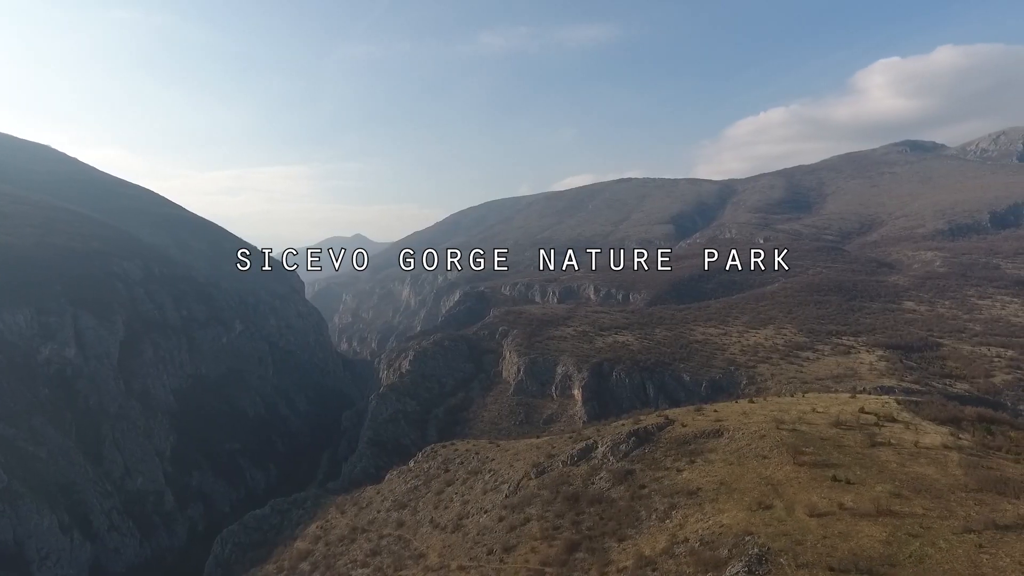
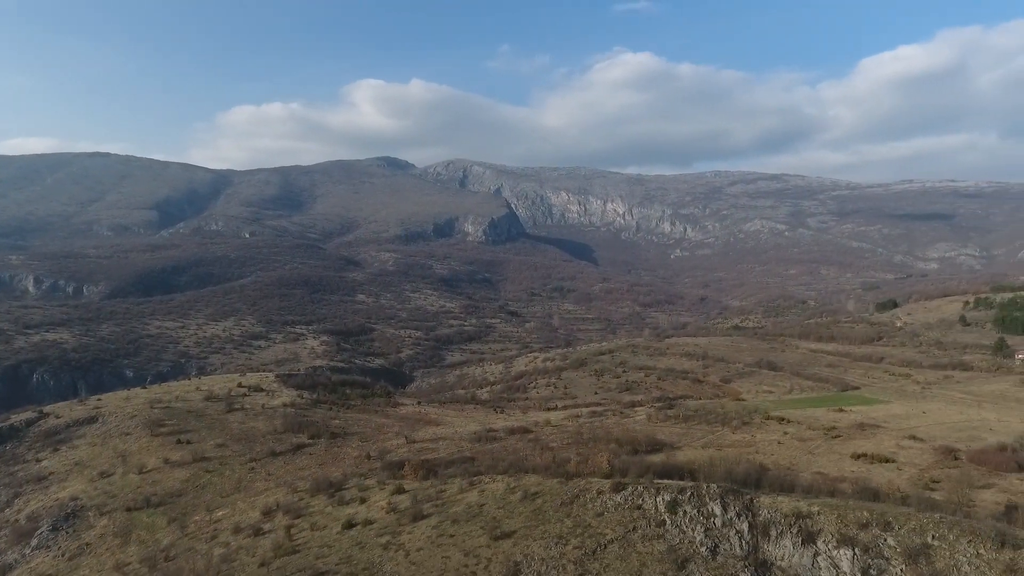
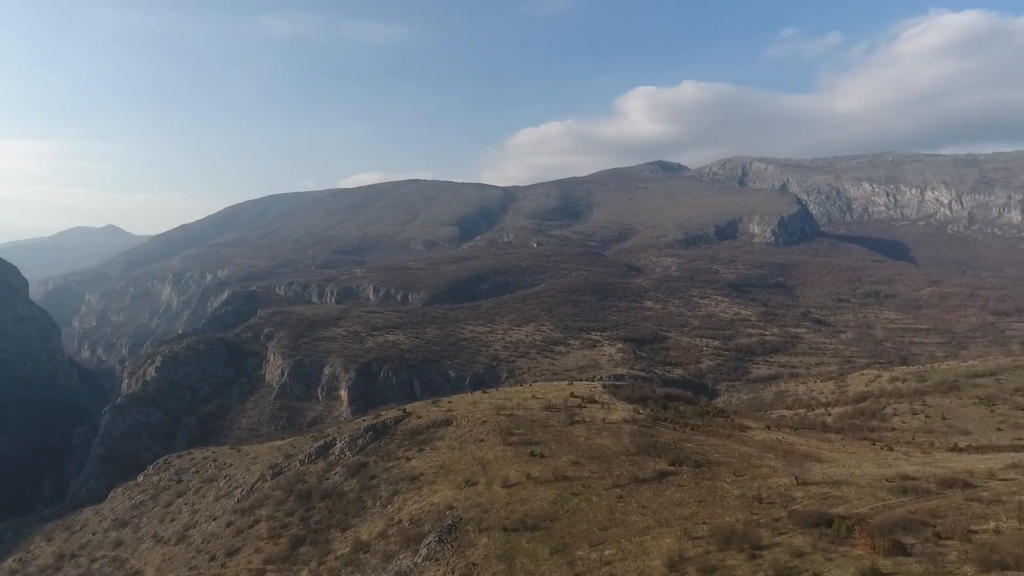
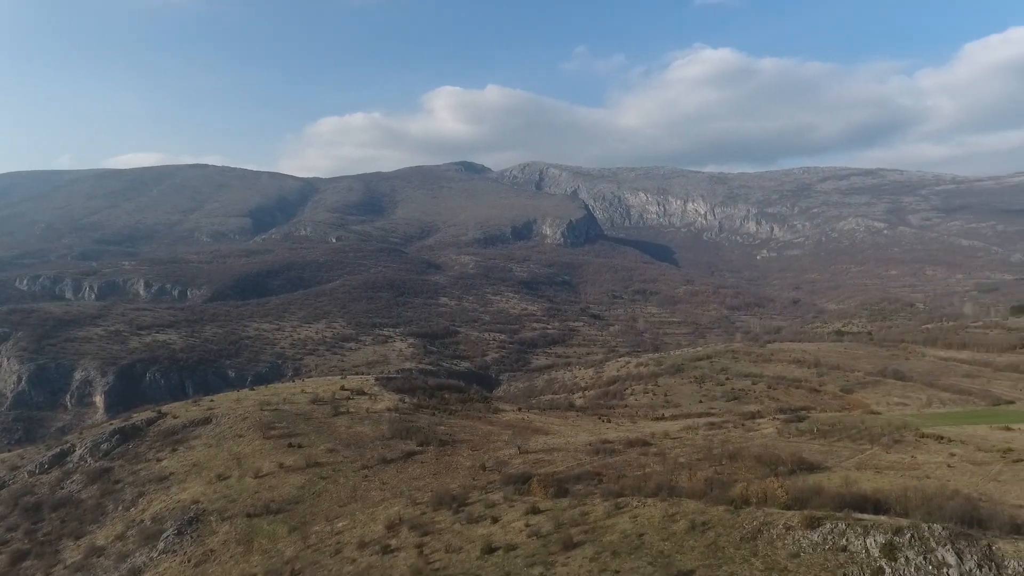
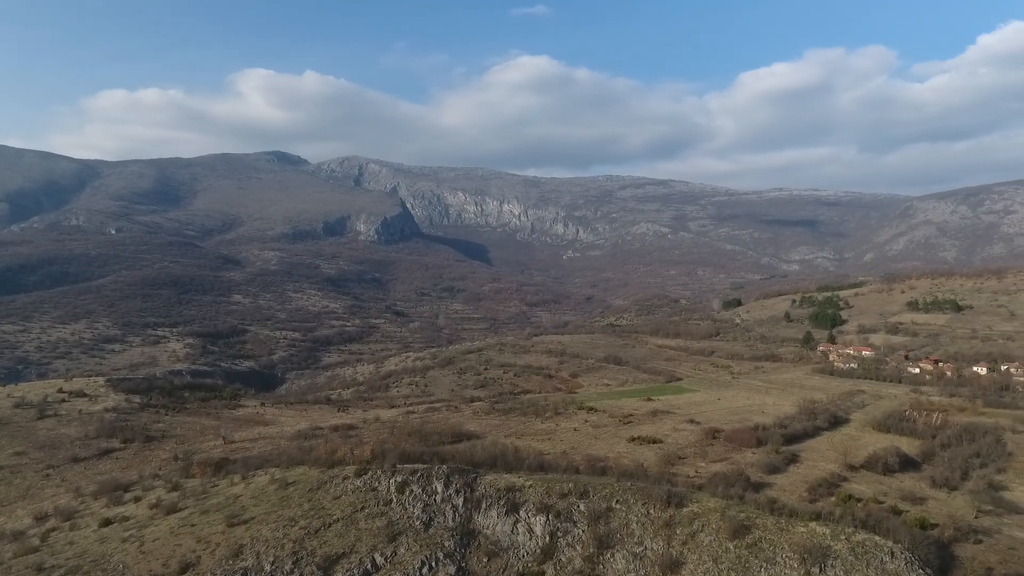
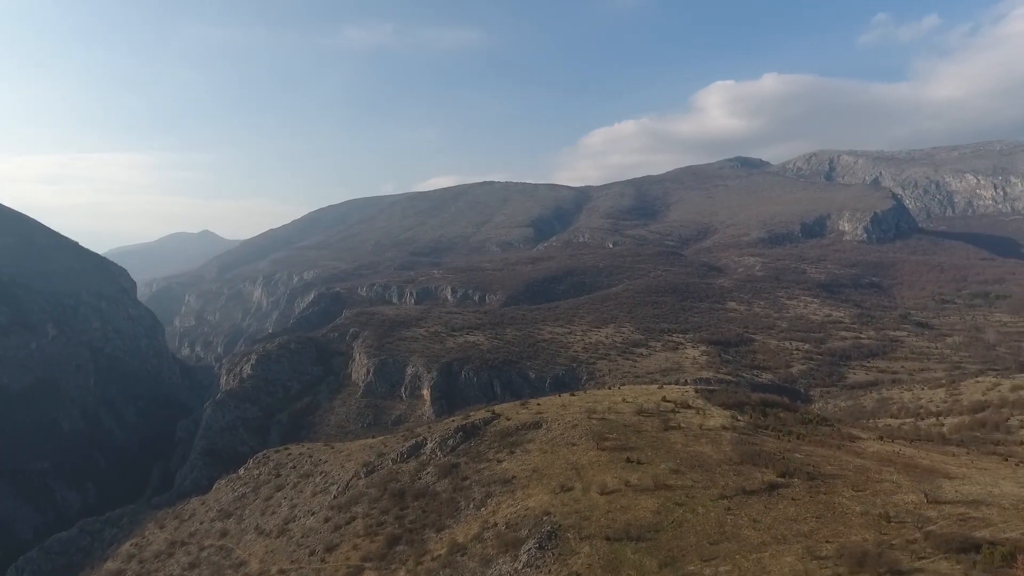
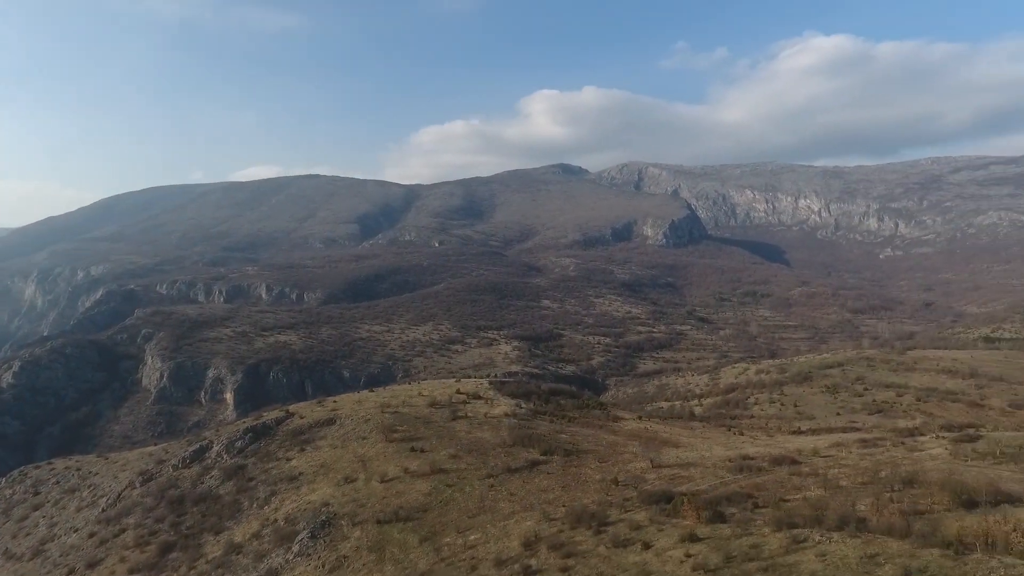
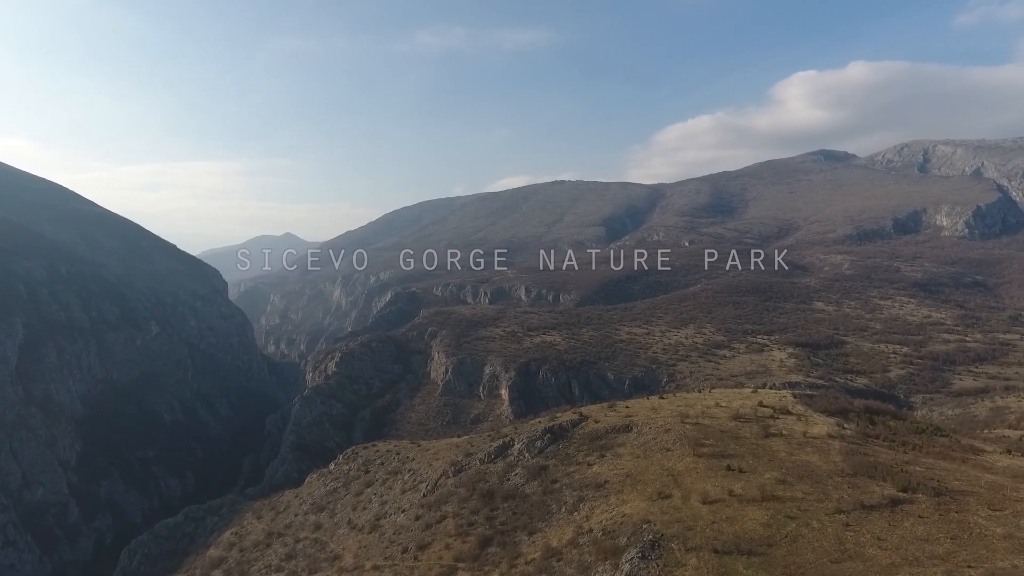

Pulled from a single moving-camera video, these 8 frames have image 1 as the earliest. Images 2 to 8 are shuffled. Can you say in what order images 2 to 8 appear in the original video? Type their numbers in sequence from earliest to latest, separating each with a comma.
8, 6, 3, 7, 4, 2, 5
